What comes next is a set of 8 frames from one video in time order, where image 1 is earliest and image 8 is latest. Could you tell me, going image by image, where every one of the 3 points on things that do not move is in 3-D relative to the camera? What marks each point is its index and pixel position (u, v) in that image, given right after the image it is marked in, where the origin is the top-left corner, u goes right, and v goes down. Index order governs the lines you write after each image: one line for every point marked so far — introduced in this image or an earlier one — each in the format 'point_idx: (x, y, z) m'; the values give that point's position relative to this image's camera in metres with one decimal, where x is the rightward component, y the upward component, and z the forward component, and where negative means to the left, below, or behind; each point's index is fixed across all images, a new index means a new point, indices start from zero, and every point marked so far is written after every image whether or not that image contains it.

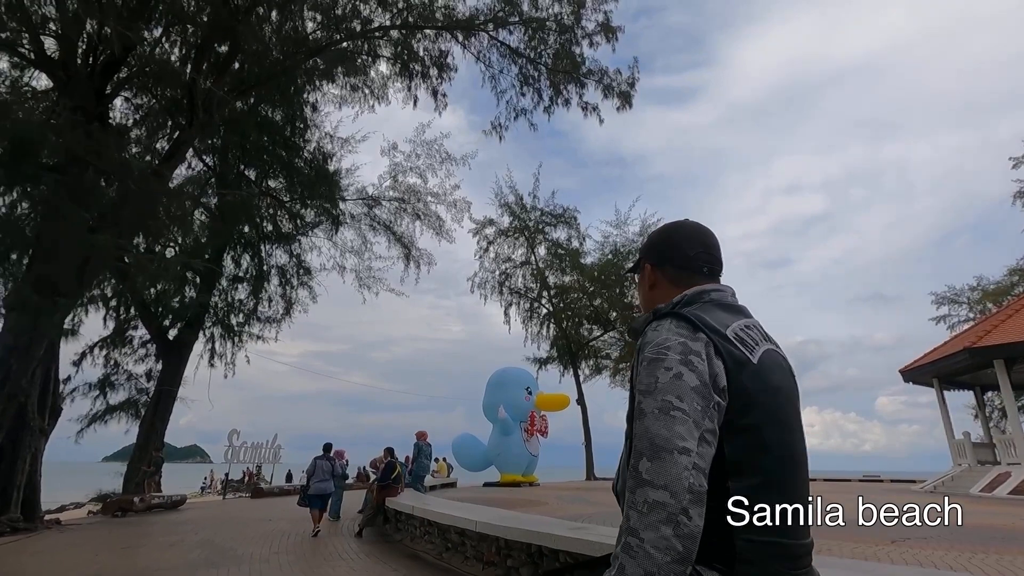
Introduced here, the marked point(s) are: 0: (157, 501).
0: (-7.7, -4.6, +11.5) m
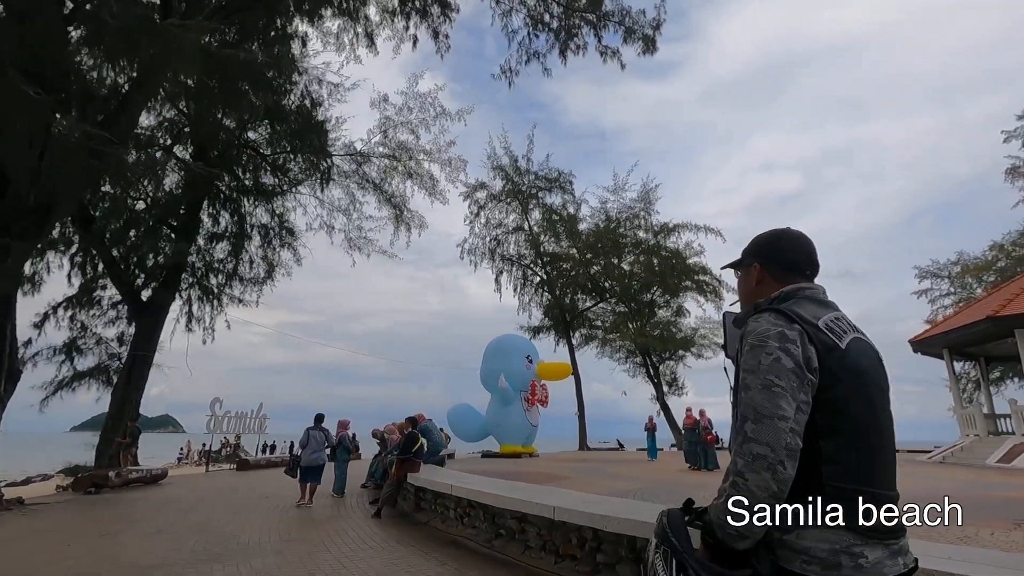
0: (-7.4, -3.7, +10.4) m
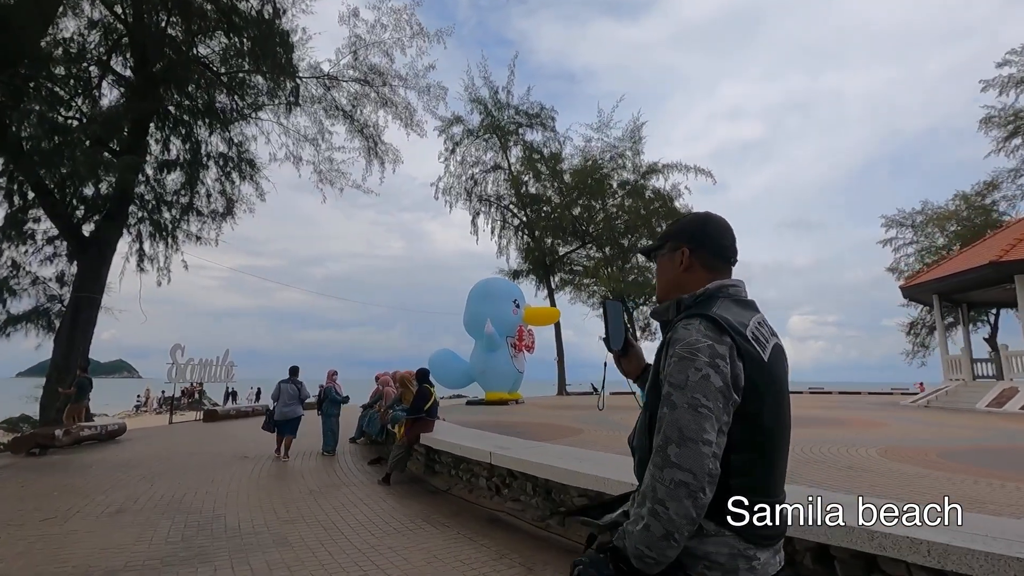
0: (-7.3, -2.5, +9.1) m
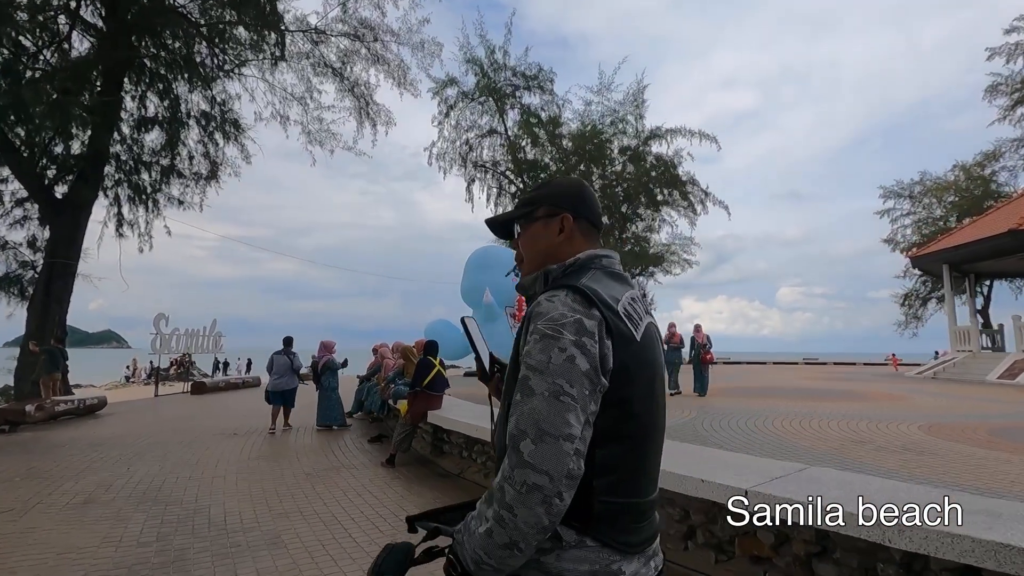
0: (-7.2, -1.9, +8.5) m
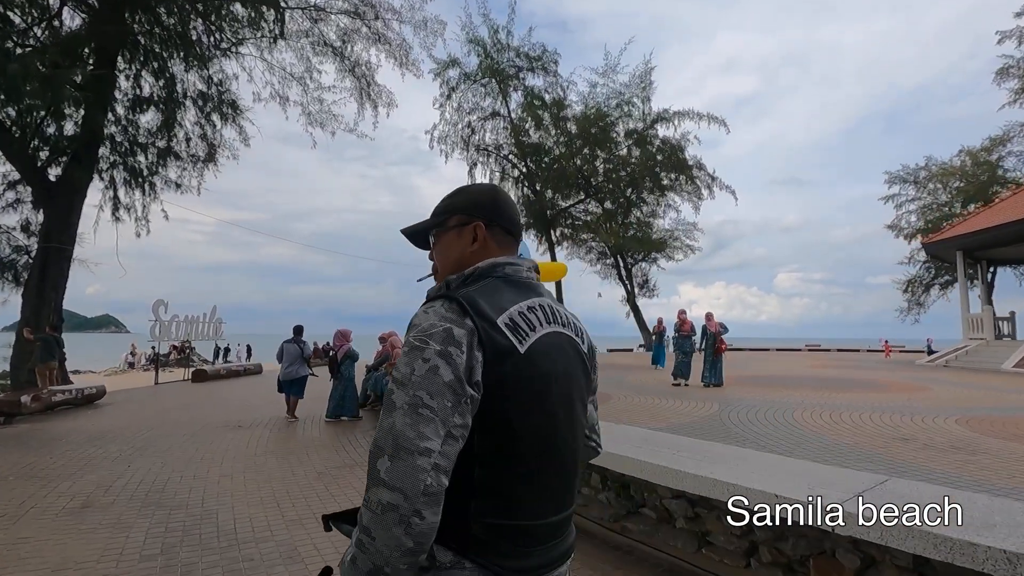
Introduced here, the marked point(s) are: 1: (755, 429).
0: (-7.0, -1.7, +8.2) m
1: (+2.4, -1.4, +5.3) m
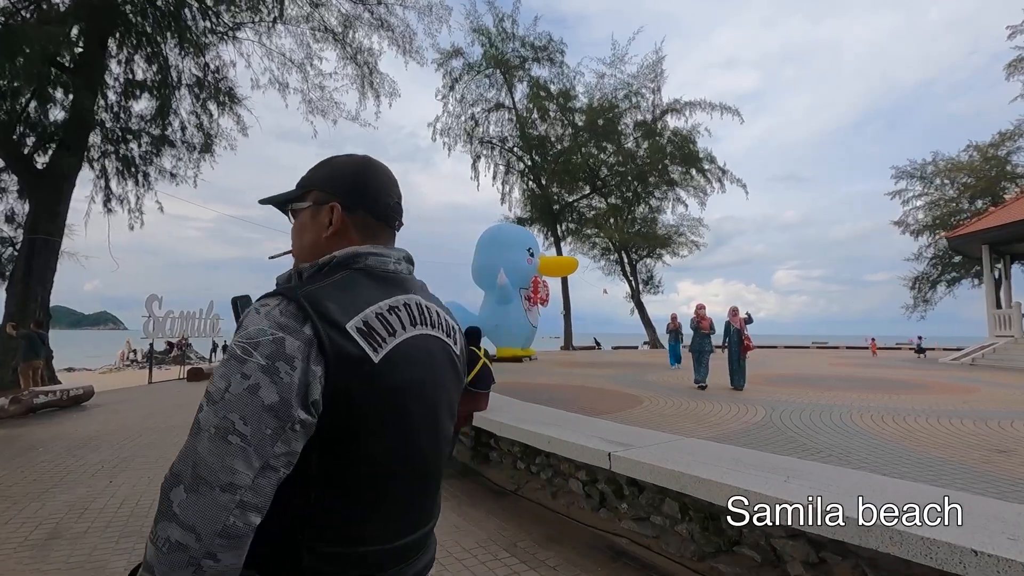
0: (-6.7, -1.6, +7.6) m
1: (+2.7, -1.3, +4.7) m
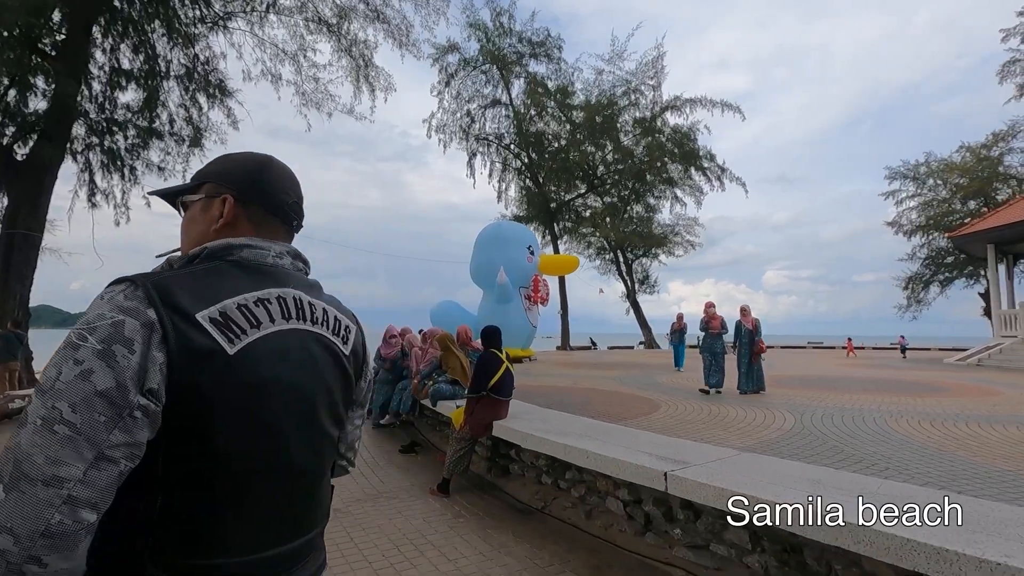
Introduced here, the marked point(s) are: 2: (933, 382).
0: (-6.6, -1.6, +7.1) m
1: (+2.9, -1.3, +4.4) m
2: (+8.3, -1.9, +10.5) m
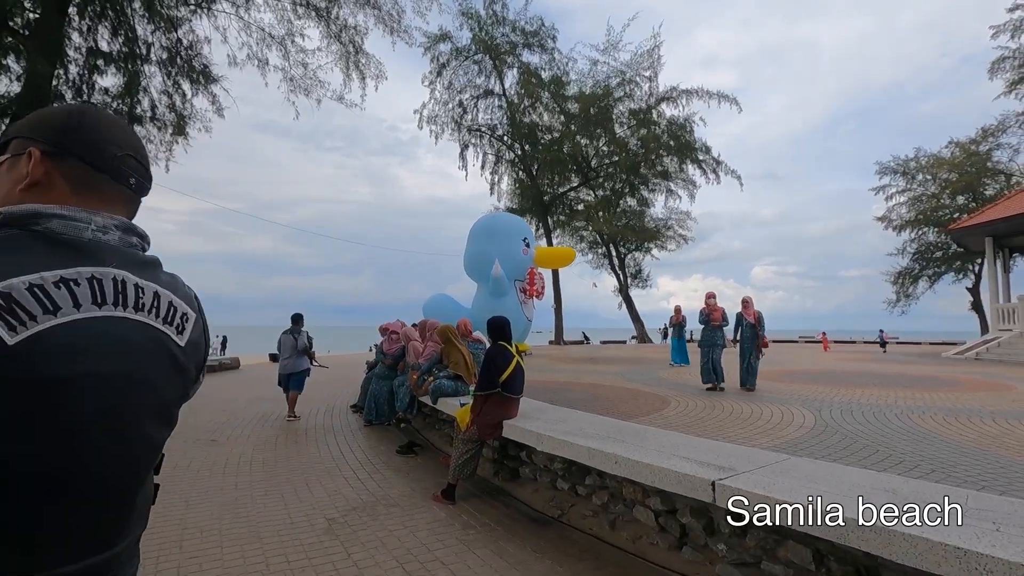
0: (-6.5, -1.4, +6.6) m
1: (+3.0, -1.2, +4.1) m
2: (+8.2, -1.7, +10.3) m
